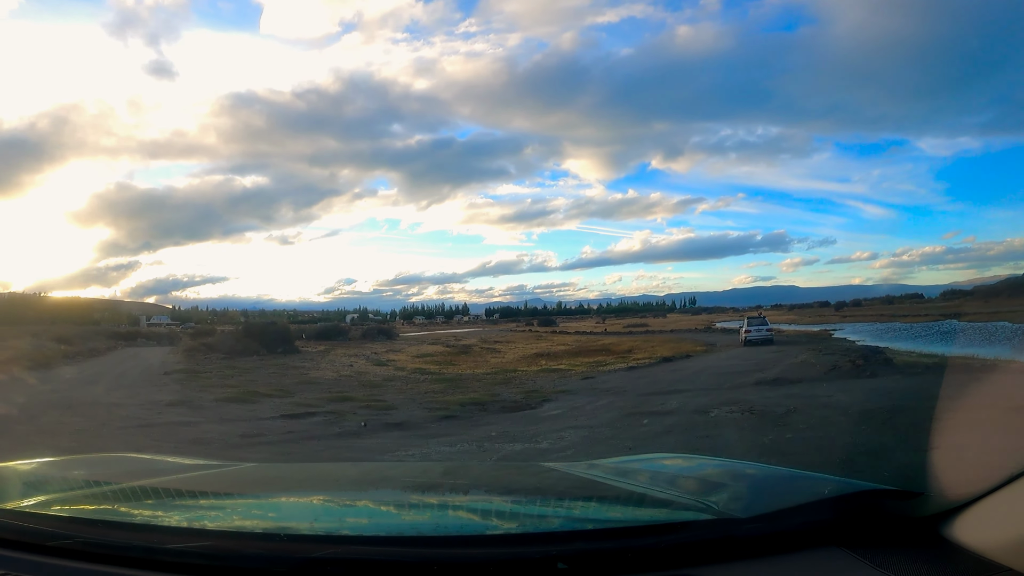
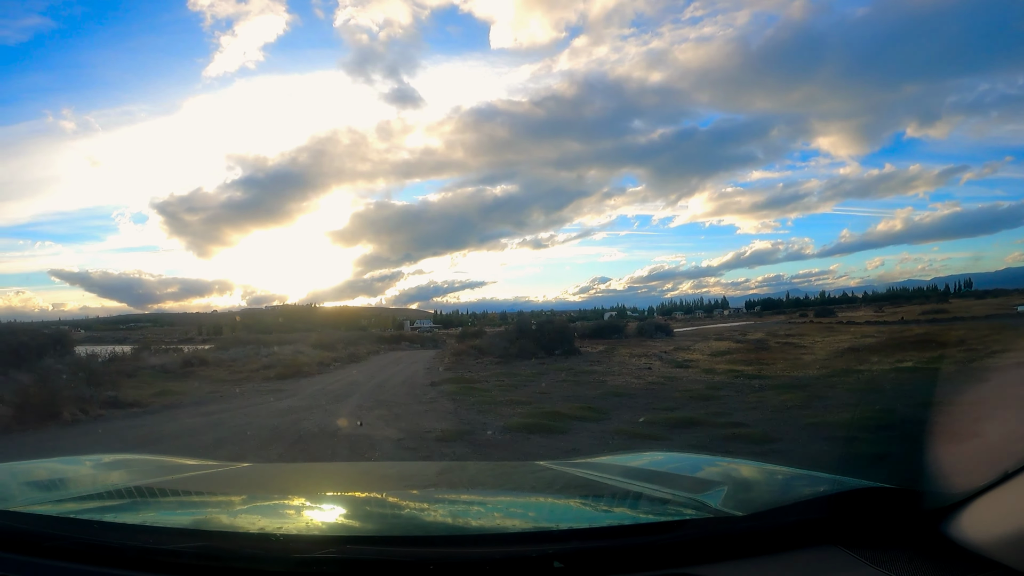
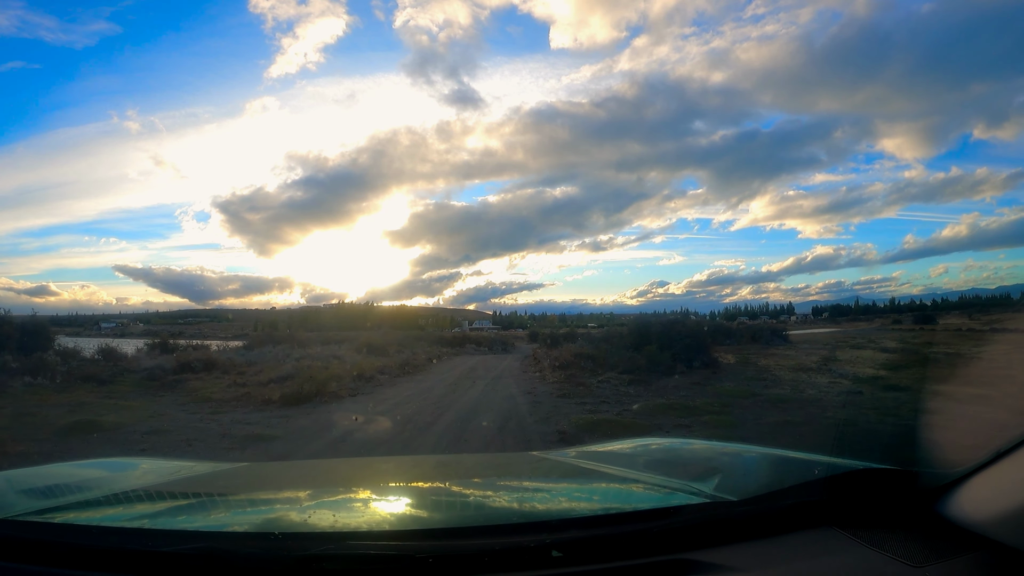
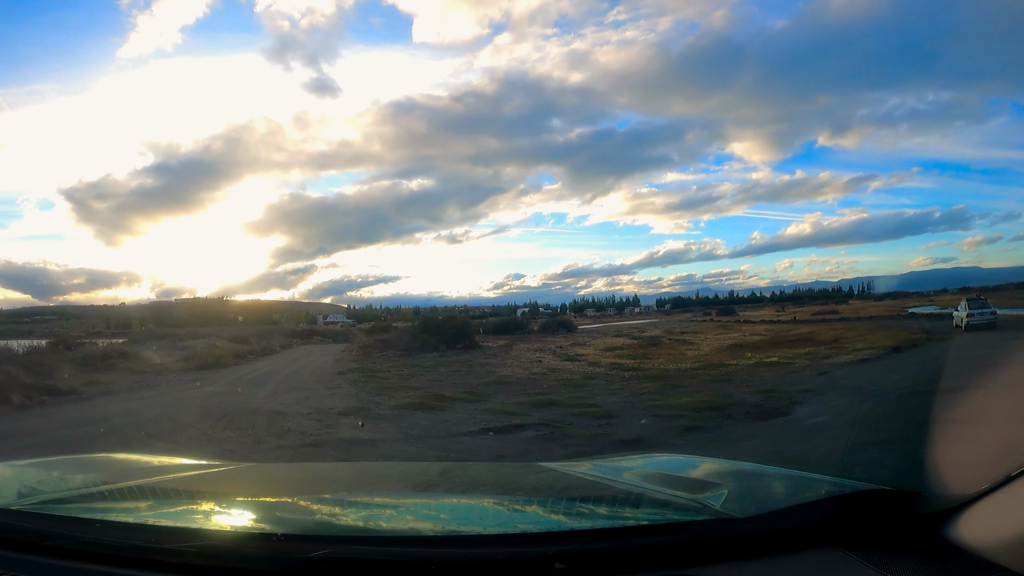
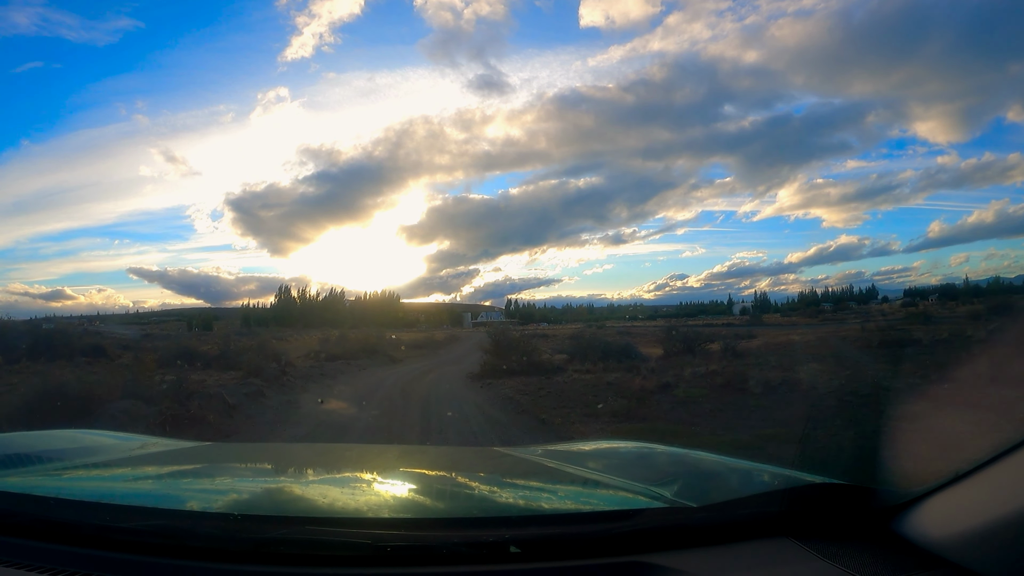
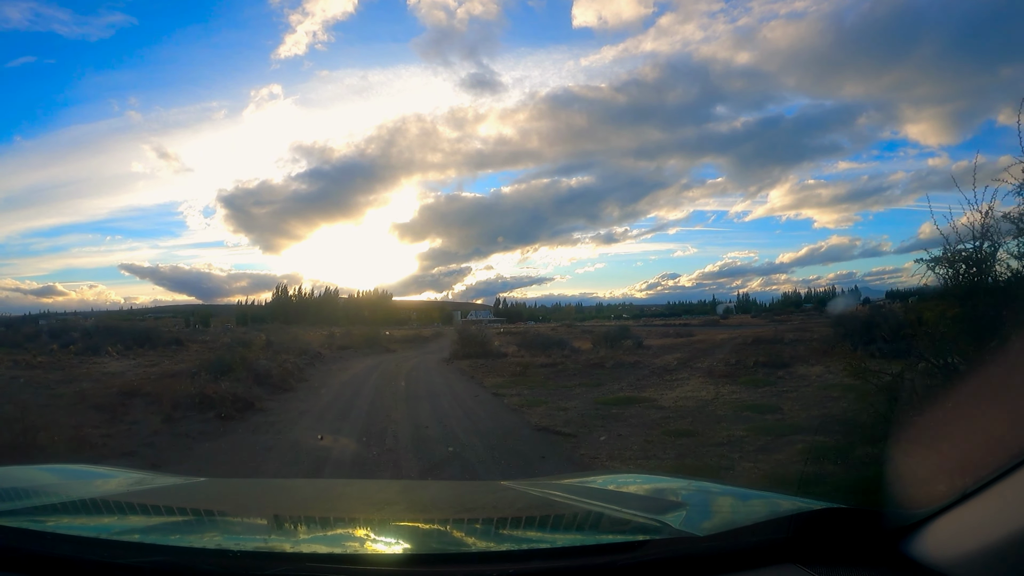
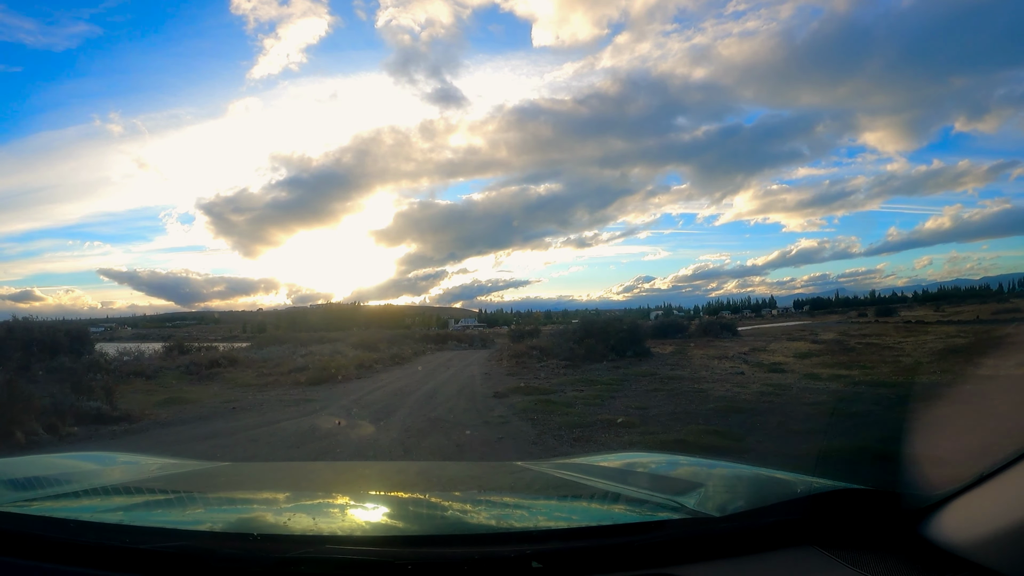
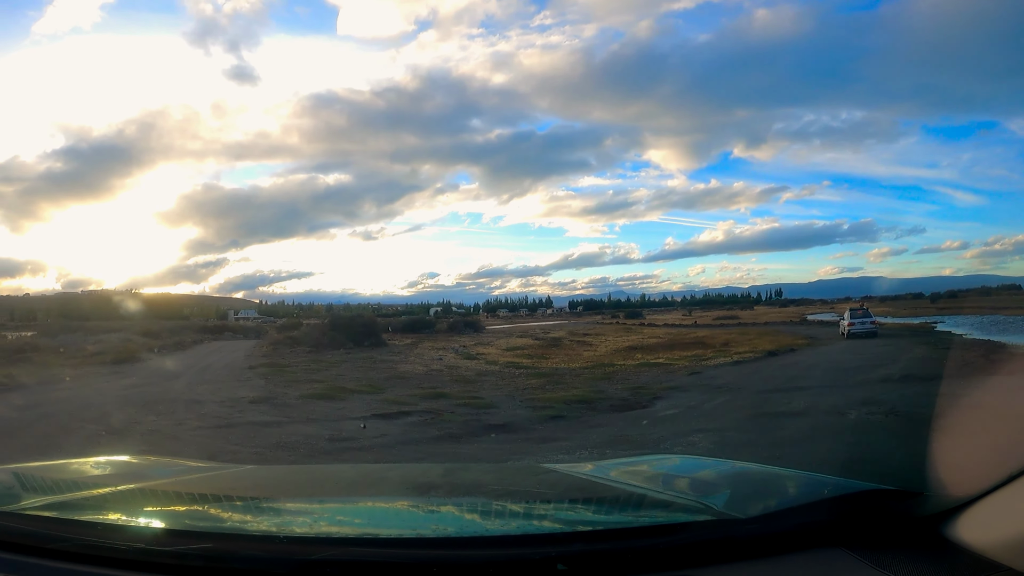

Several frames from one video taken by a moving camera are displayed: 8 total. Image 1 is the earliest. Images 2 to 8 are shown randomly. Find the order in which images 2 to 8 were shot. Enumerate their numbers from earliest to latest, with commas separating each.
8, 4, 2, 7, 3, 6, 5
